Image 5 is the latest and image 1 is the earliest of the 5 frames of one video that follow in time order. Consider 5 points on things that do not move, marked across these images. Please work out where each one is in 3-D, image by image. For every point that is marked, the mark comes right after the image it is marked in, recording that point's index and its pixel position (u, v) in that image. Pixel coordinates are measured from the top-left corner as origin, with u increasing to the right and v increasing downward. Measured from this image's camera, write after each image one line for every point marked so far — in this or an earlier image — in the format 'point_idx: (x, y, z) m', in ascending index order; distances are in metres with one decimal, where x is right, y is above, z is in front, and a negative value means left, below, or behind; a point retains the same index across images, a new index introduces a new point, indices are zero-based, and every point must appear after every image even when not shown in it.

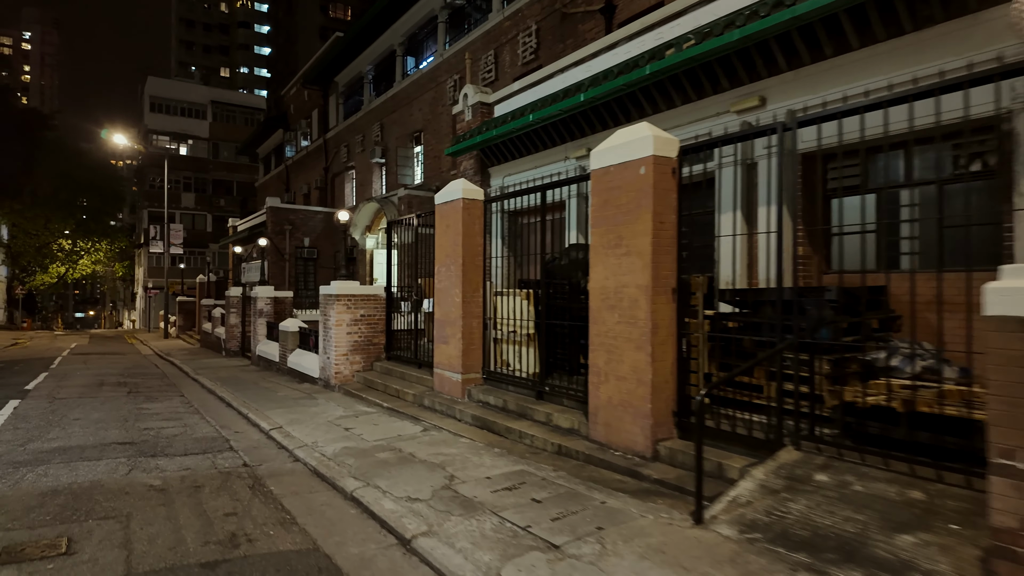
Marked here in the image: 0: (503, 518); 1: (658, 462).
0: (-0.1, -1.7, +4.4) m
1: (+1.3, -1.6, +5.4) m
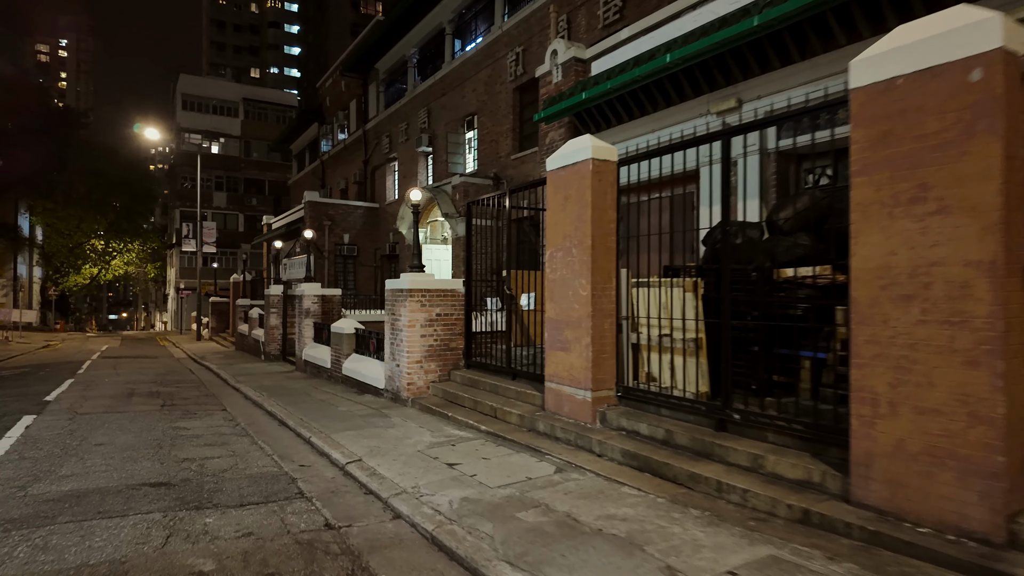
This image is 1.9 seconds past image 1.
0: (+1.4, -1.6, +2.4) m
1: (+2.8, -1.5, +3.3) m
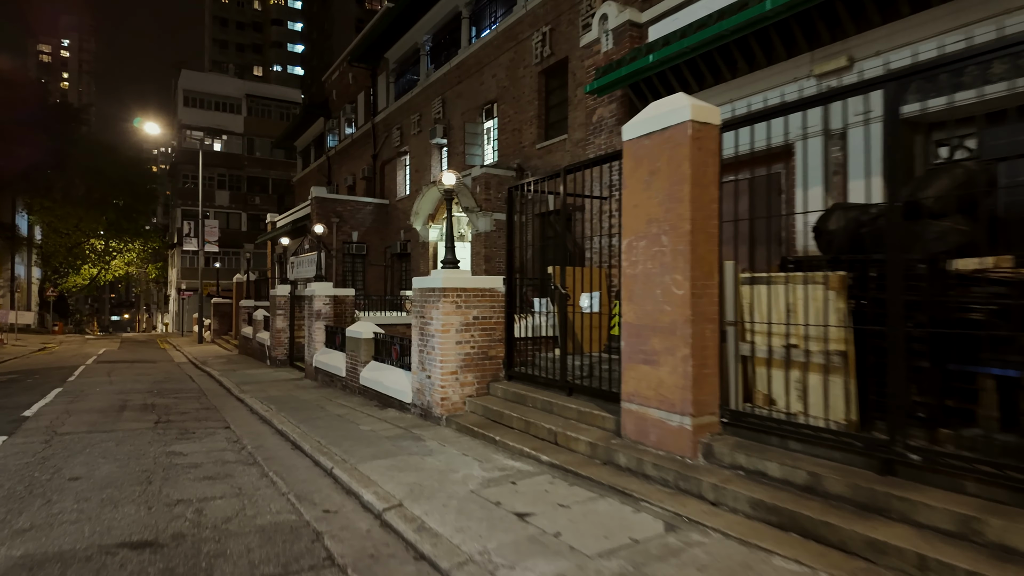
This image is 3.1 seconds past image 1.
0: (+2.0, -1.6, +1.1) m
1: (+3.4, -1.4, +1.9) m
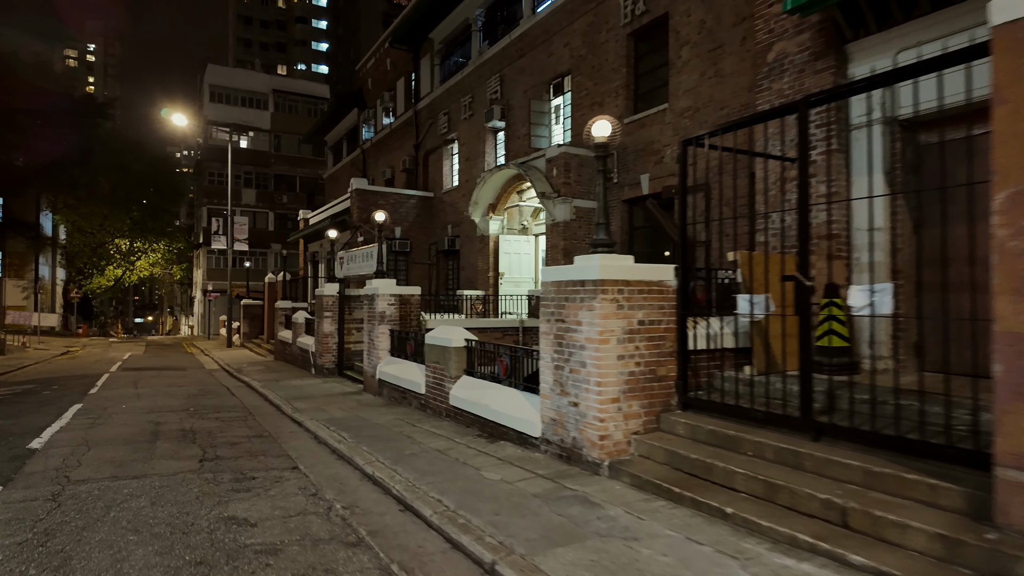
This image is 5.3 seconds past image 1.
0: (+3.6, -1.5, -1.3) m
1: (+5.0, -1.3, -0.5) m
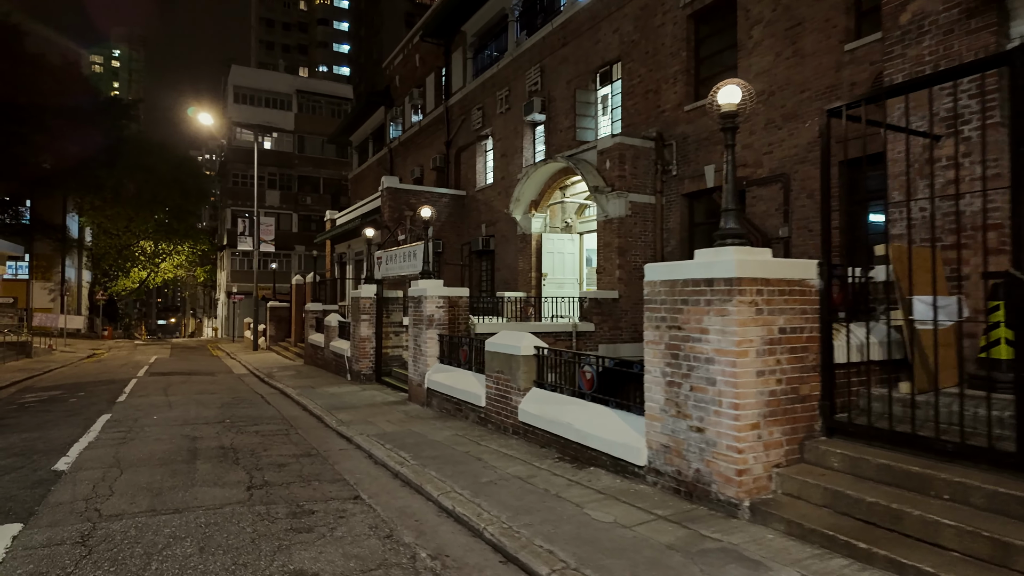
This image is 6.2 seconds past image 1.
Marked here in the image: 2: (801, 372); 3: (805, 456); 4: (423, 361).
0: (+4.3, -1.5, -2.4) m
1: (+5.7, -1.3, -1.6) m
2: (+2.3, -0.7, +4.9) m
3: (+2.4, -1.3, +4.7) m
4: (-1.6, -1.3, +10.5) m
